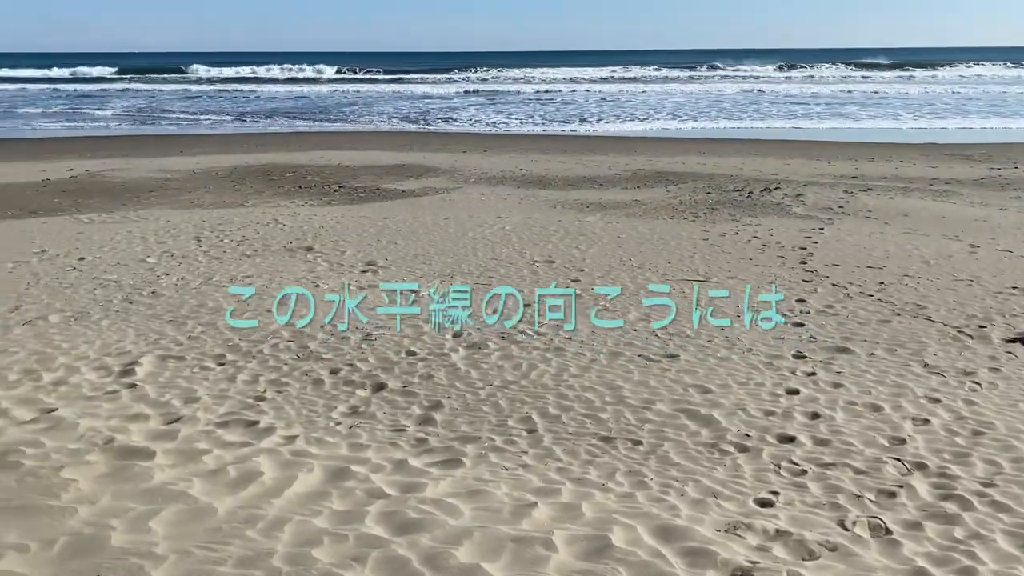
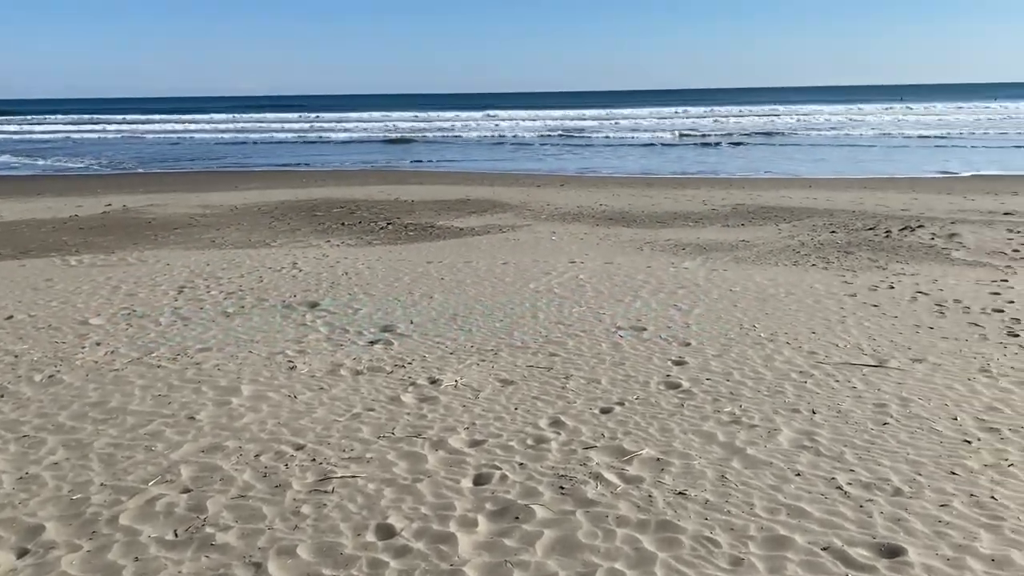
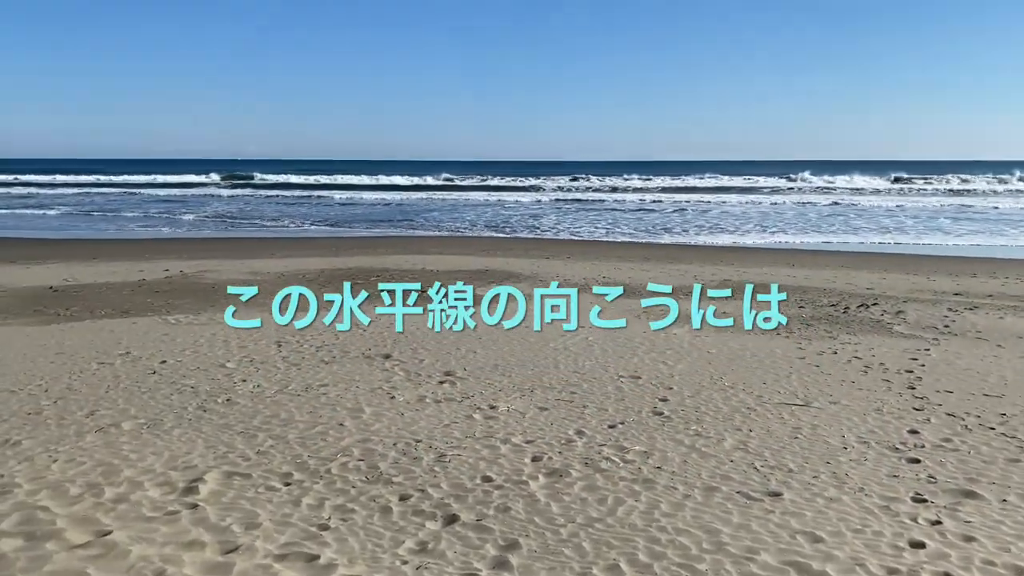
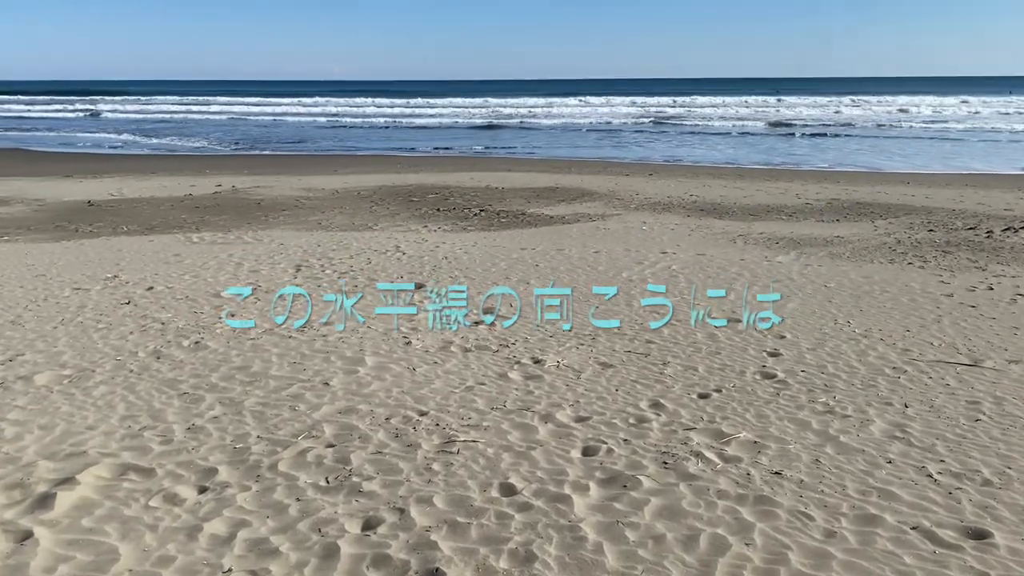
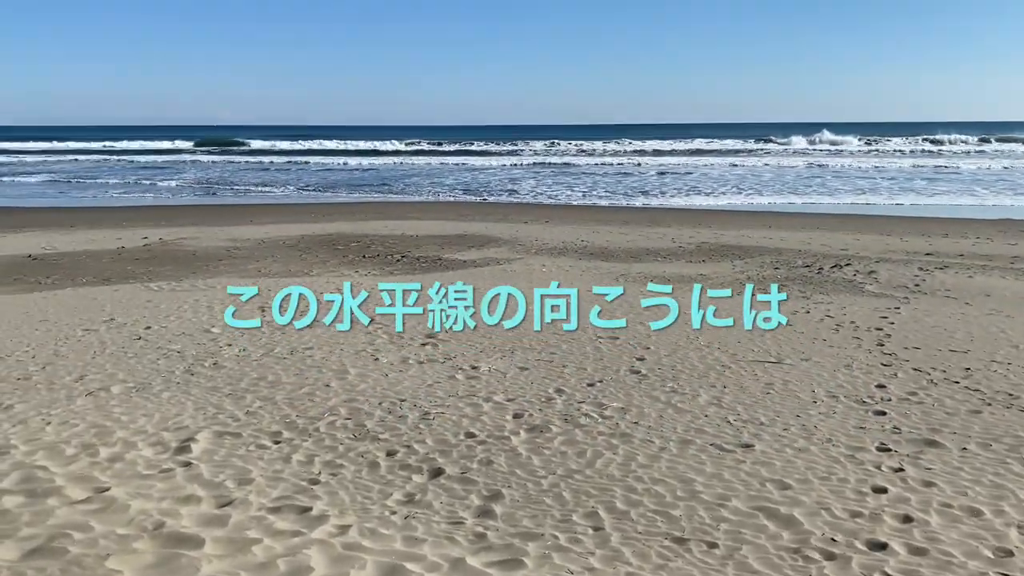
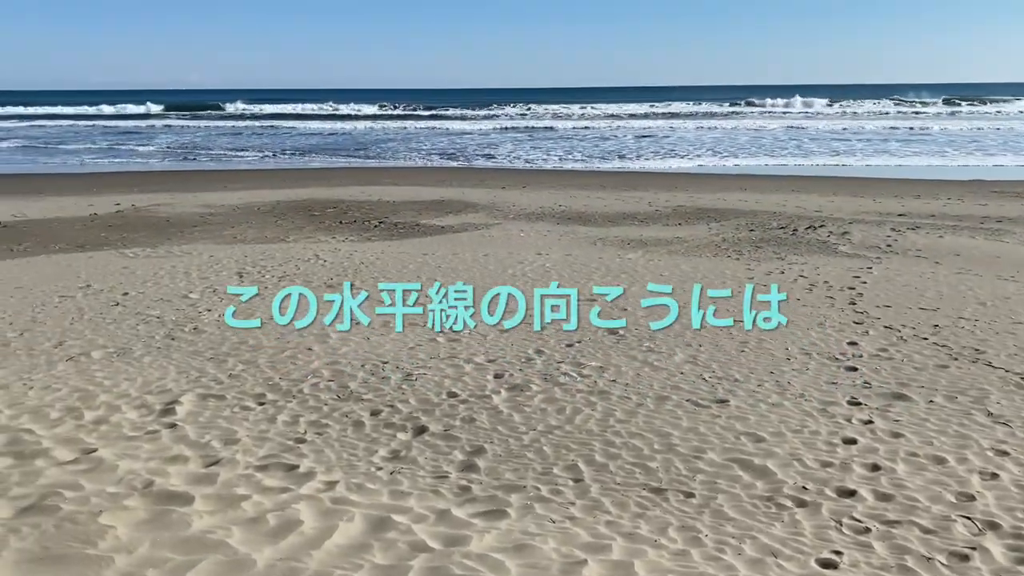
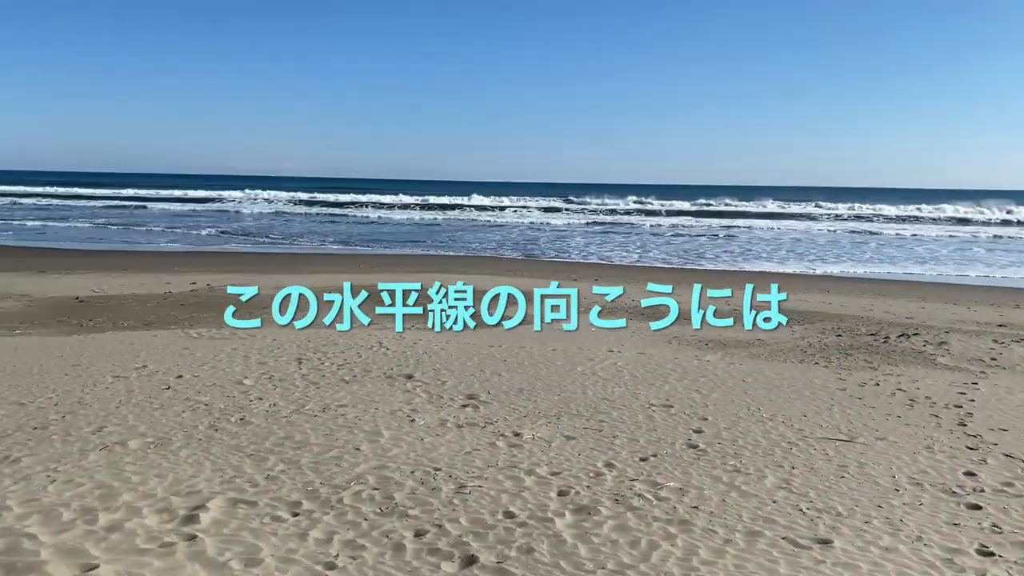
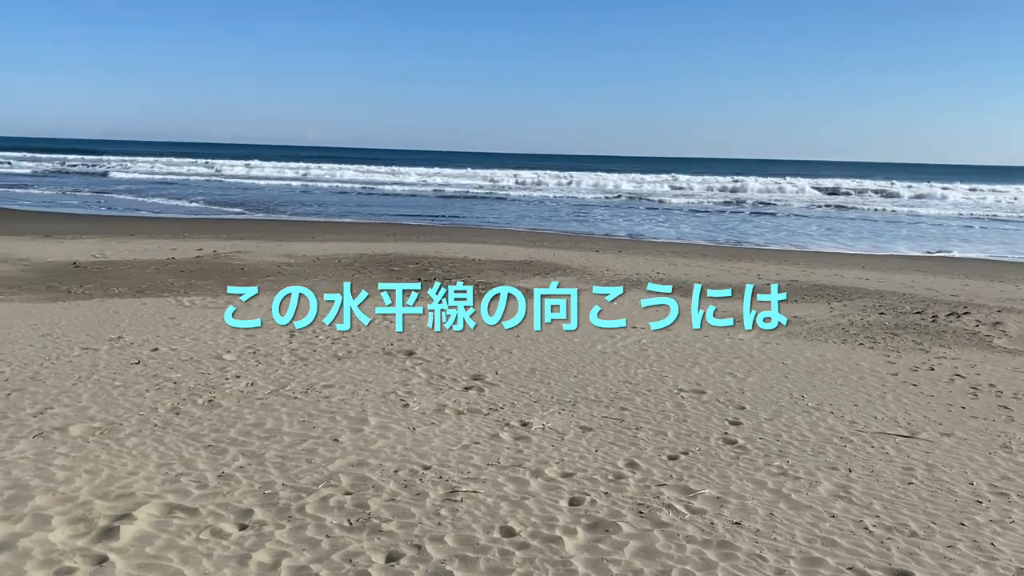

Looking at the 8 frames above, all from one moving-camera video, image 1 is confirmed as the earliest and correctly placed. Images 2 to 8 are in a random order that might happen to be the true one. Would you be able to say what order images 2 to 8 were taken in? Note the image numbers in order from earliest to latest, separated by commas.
6, 5, 3, 7, 8, 4, 2
